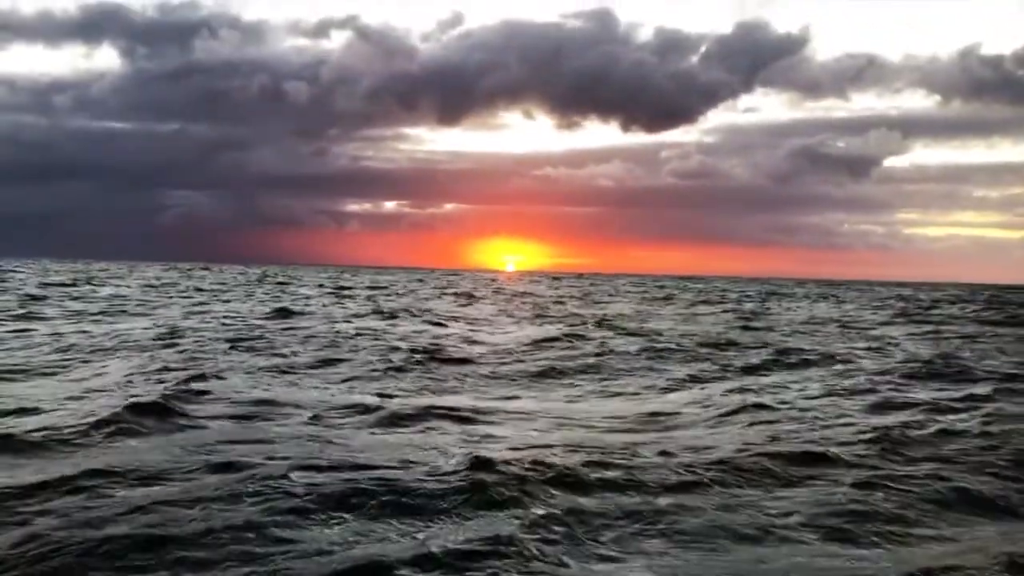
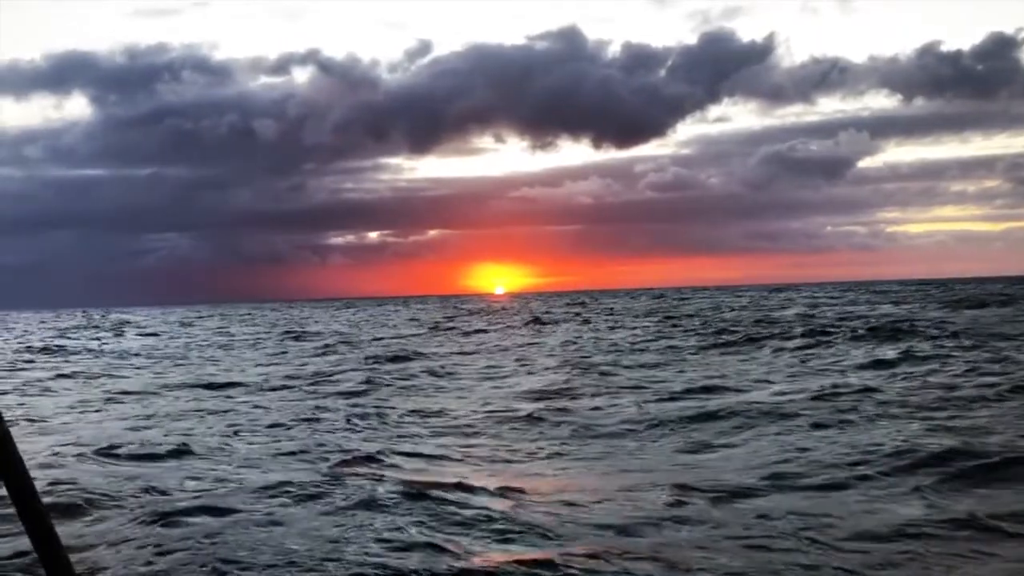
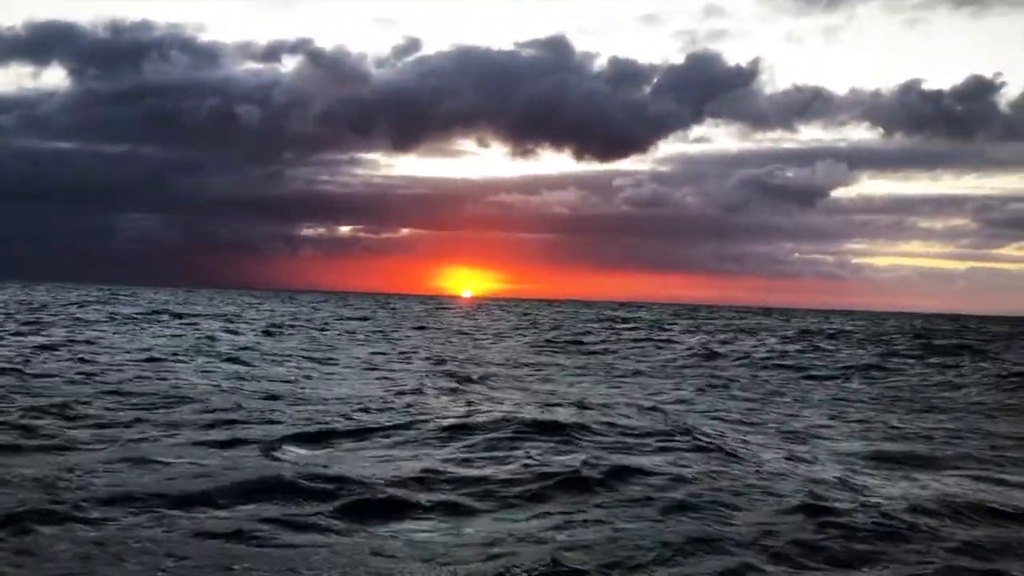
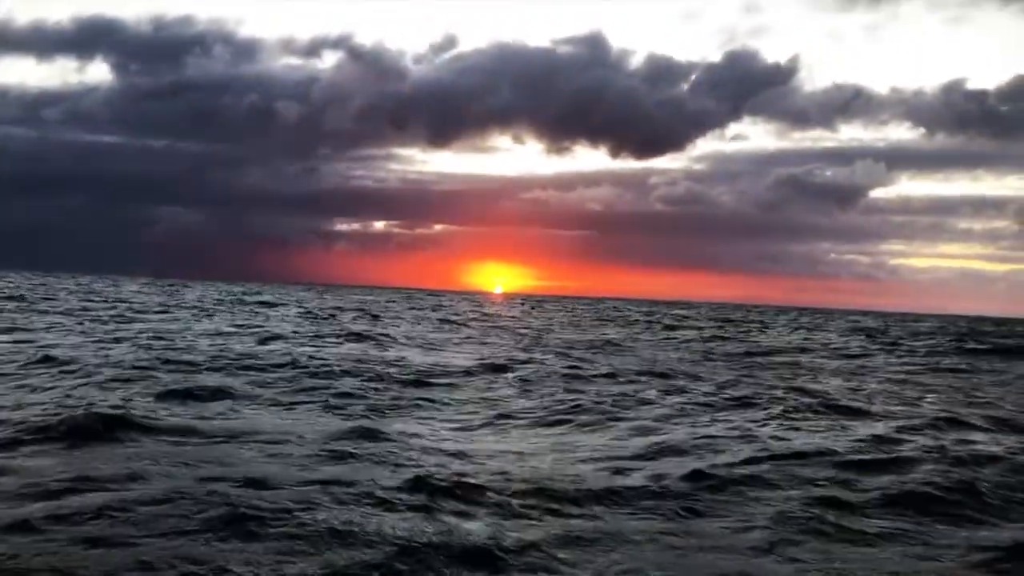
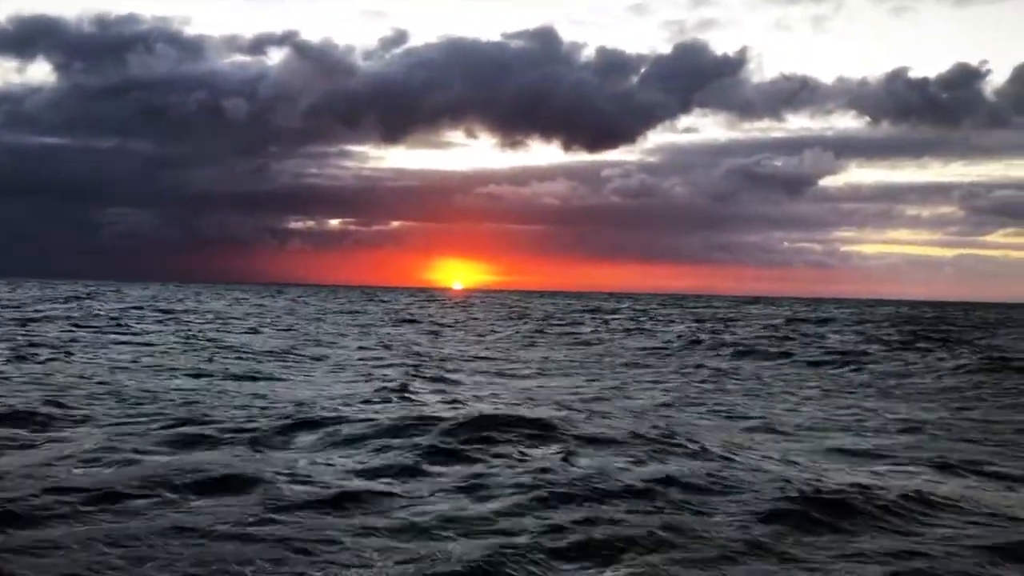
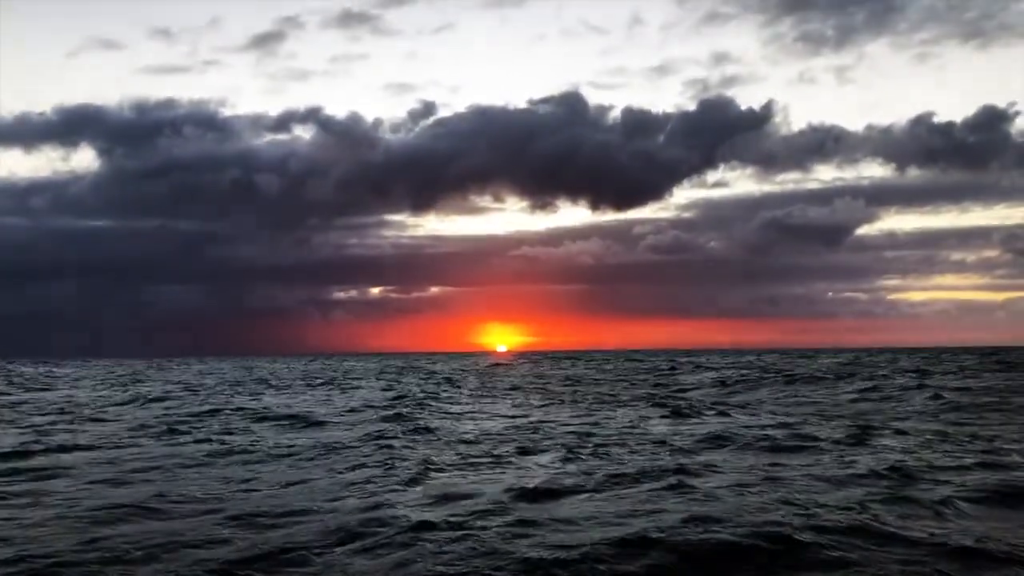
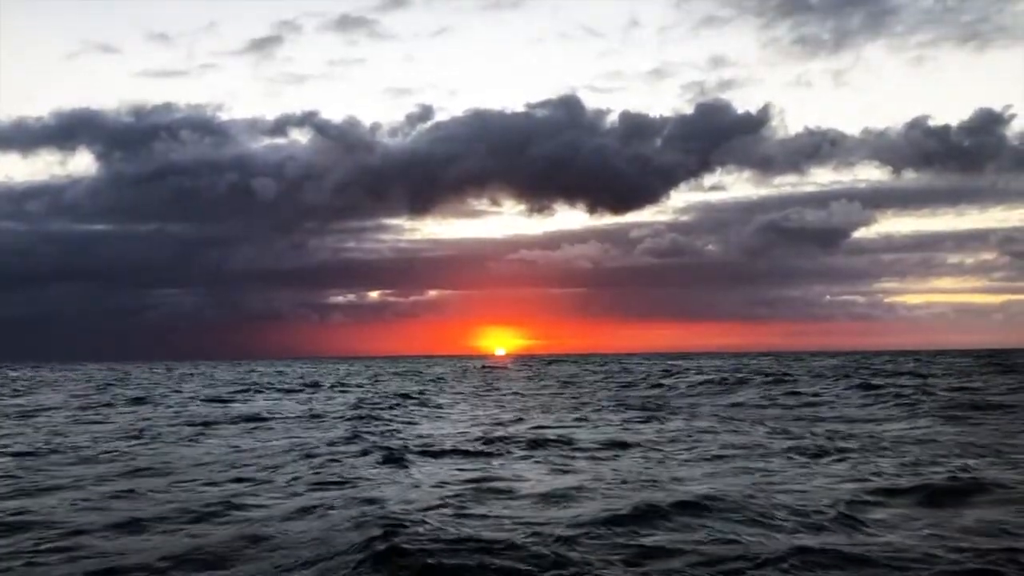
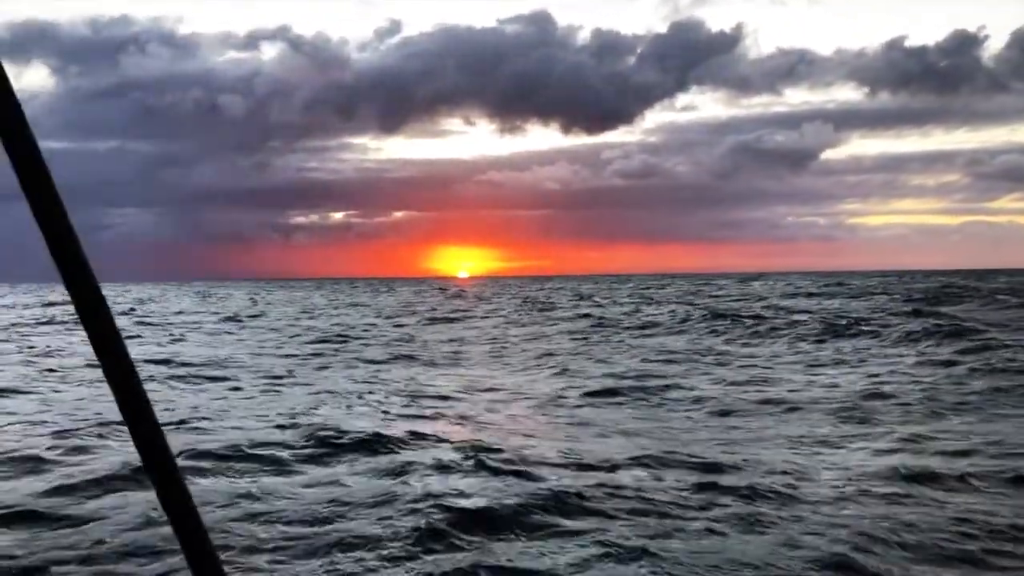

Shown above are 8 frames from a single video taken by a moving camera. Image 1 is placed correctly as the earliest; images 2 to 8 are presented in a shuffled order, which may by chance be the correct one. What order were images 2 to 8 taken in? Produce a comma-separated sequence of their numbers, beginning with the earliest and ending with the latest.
4, 3, 5, 8, 2, 6, 7
